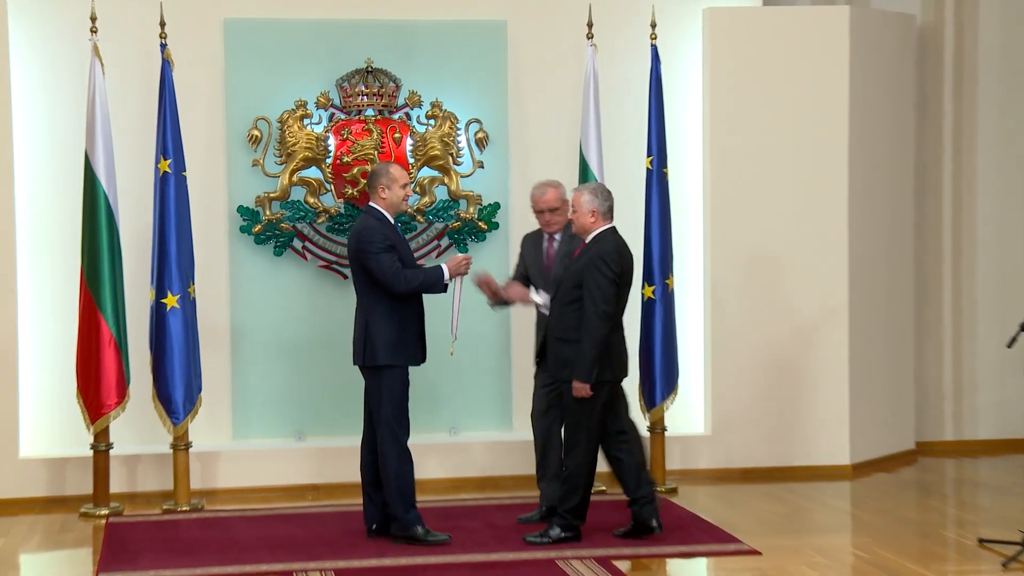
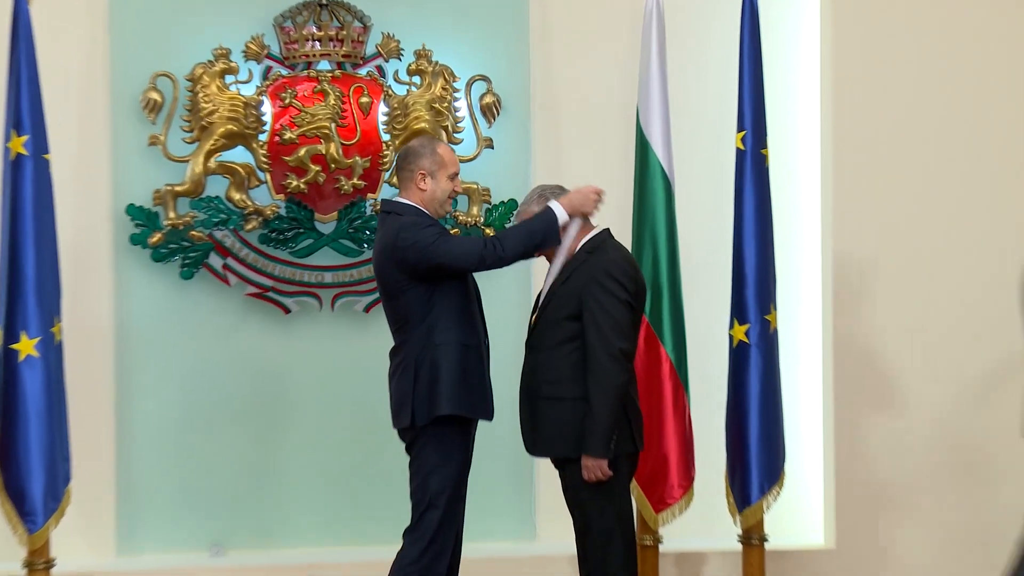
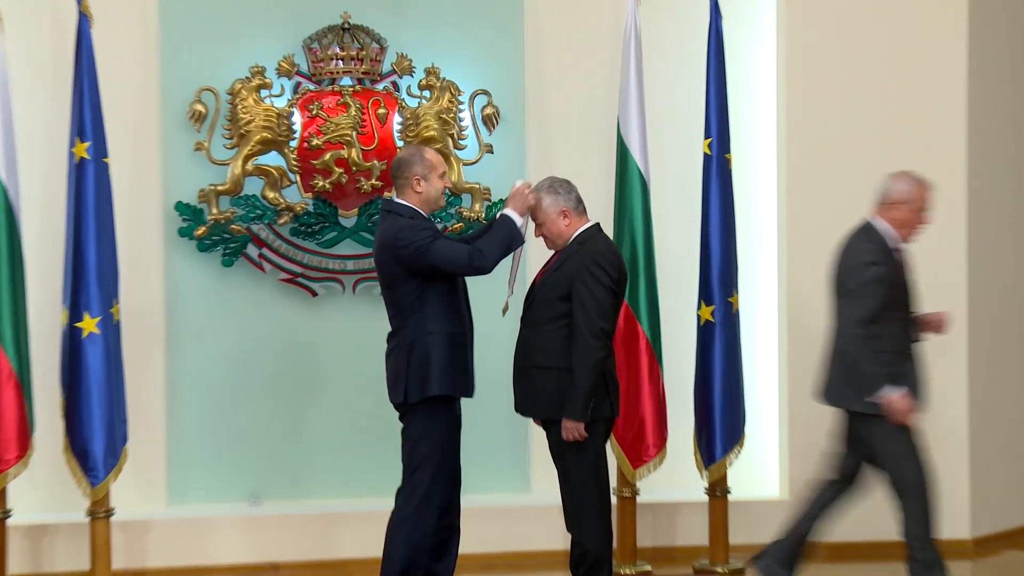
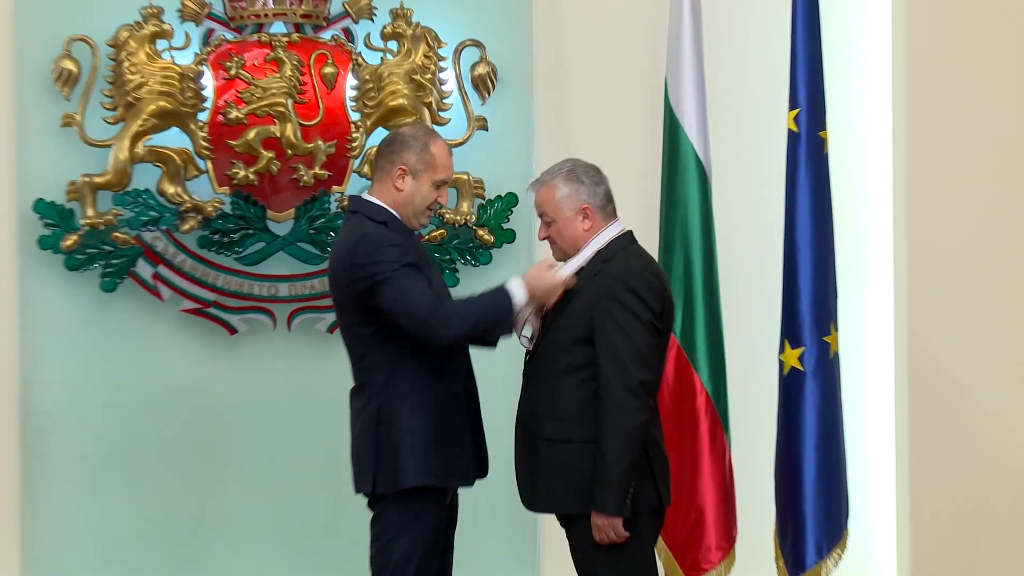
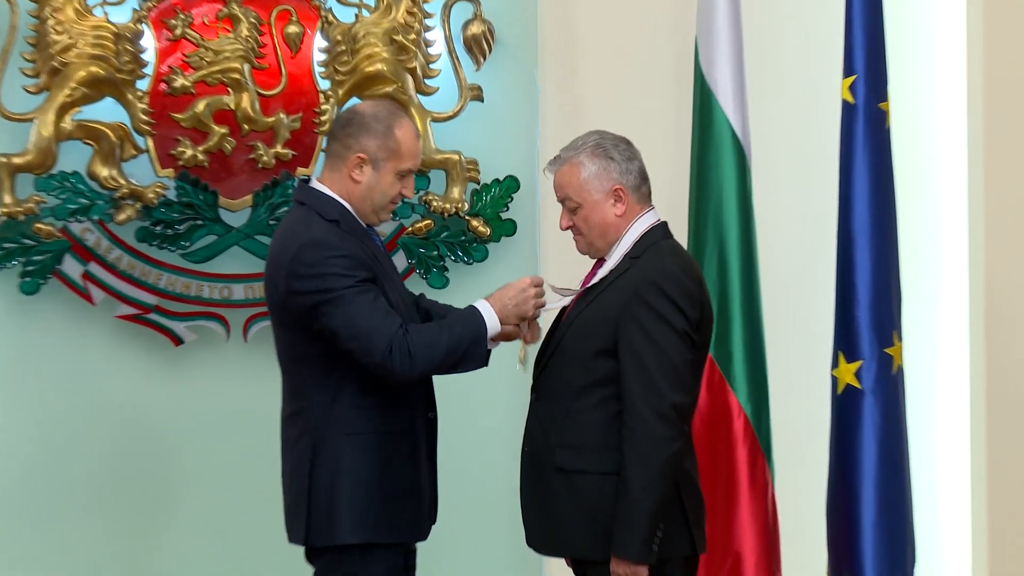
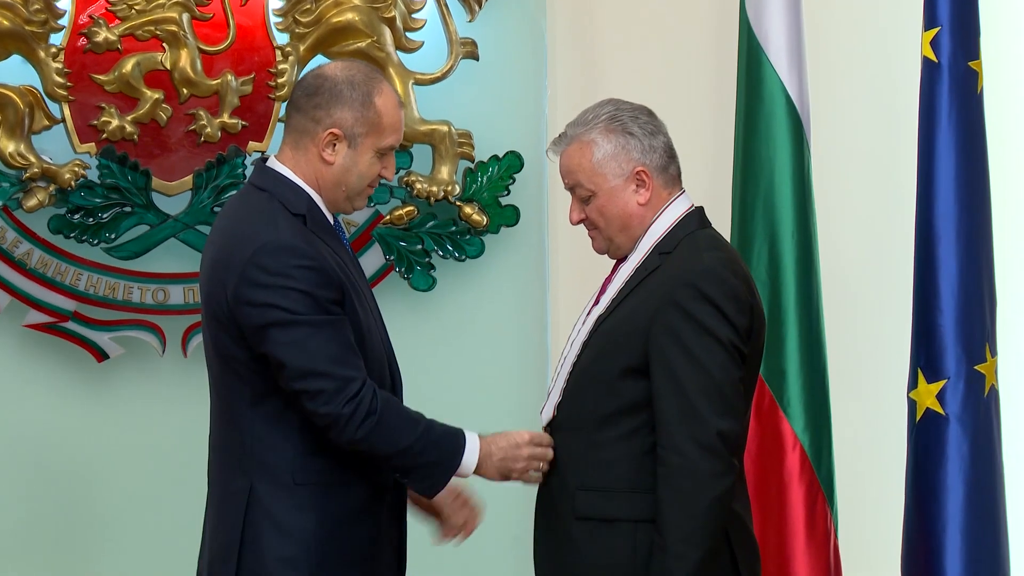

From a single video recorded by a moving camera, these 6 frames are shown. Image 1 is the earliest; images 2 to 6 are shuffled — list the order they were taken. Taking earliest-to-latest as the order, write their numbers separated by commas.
3, 2, 4, 5, 6
